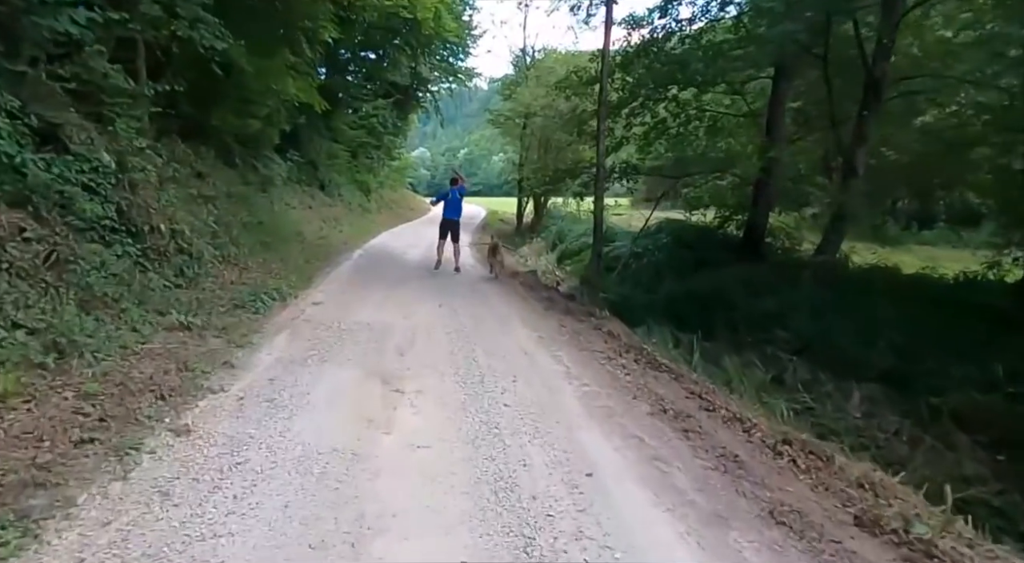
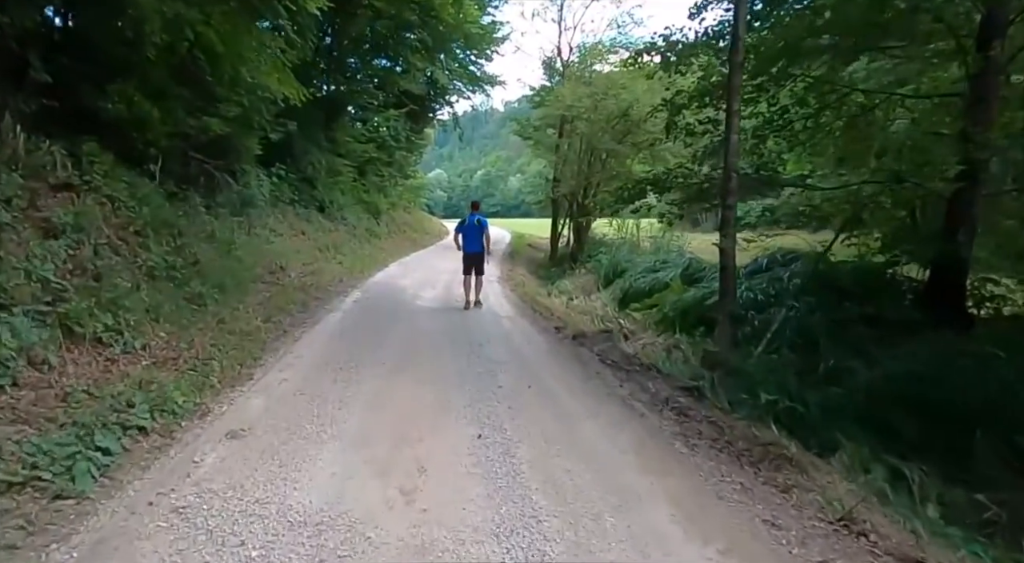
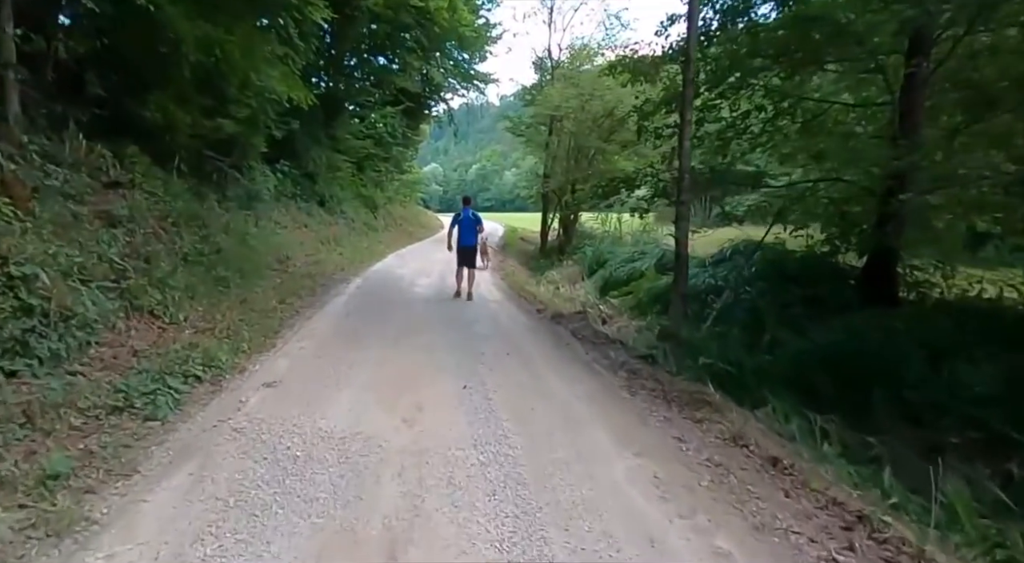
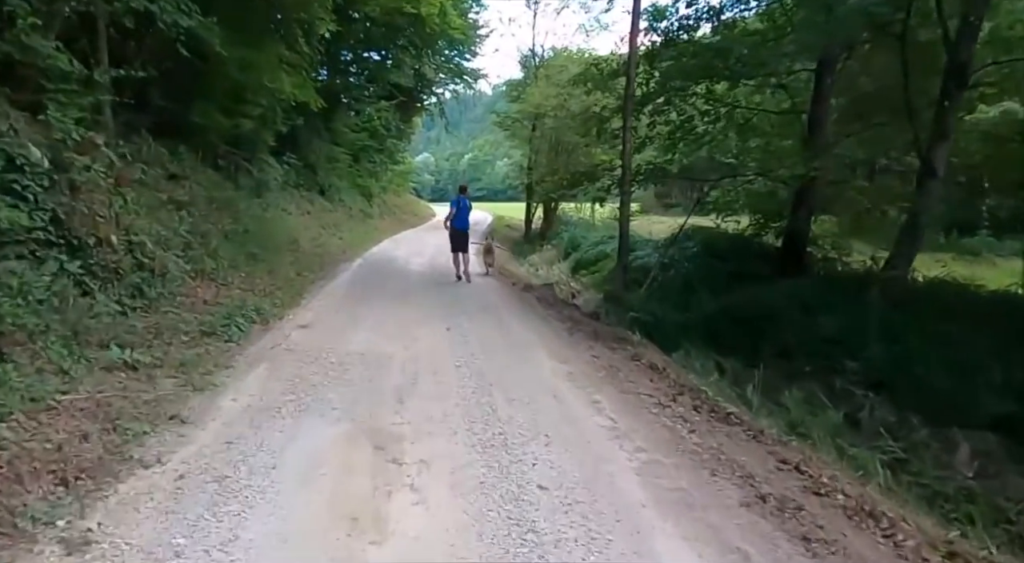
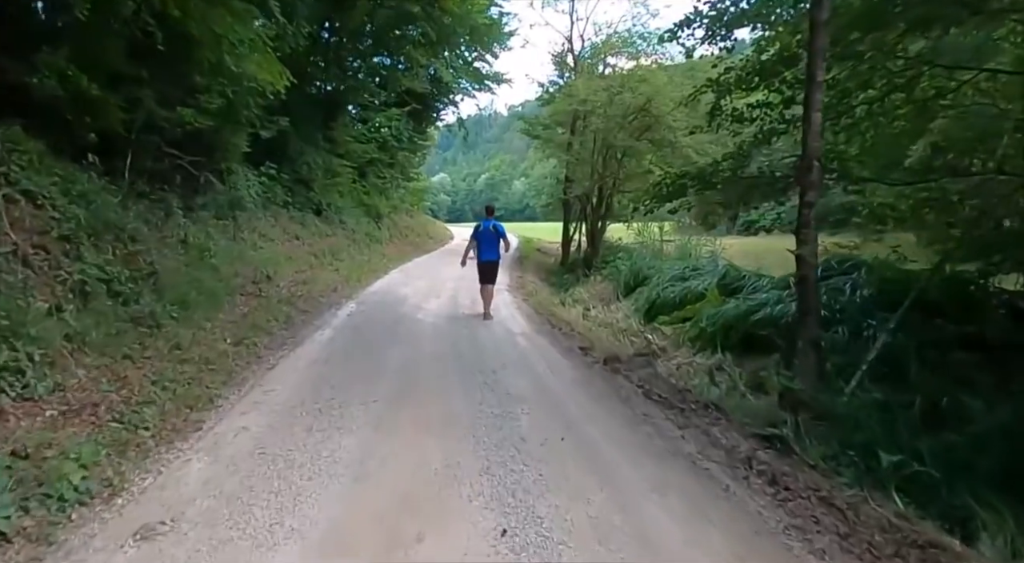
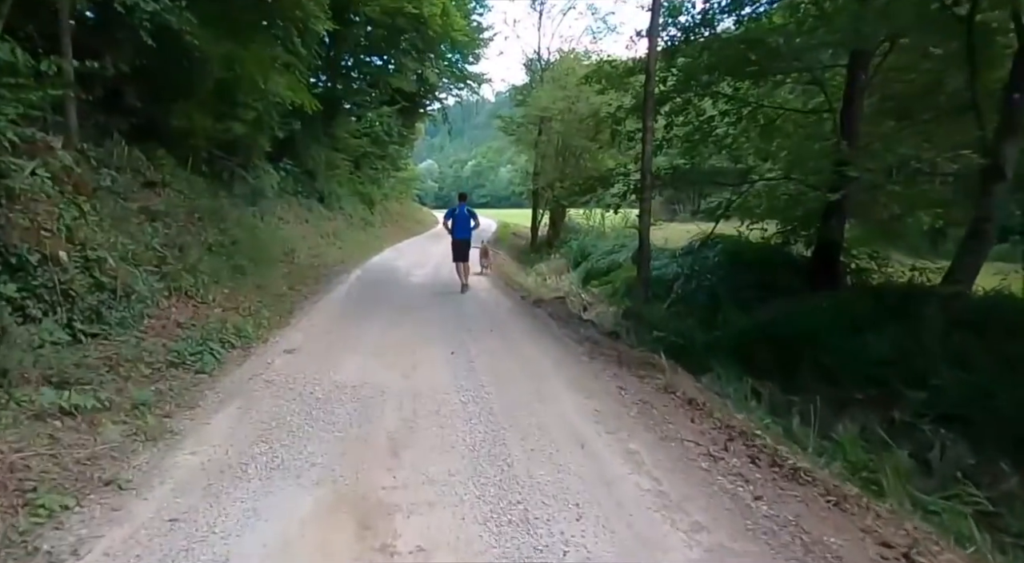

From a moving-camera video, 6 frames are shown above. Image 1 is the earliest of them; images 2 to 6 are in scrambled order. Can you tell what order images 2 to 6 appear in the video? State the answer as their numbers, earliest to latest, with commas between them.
4, 6, 3, 2, 5
